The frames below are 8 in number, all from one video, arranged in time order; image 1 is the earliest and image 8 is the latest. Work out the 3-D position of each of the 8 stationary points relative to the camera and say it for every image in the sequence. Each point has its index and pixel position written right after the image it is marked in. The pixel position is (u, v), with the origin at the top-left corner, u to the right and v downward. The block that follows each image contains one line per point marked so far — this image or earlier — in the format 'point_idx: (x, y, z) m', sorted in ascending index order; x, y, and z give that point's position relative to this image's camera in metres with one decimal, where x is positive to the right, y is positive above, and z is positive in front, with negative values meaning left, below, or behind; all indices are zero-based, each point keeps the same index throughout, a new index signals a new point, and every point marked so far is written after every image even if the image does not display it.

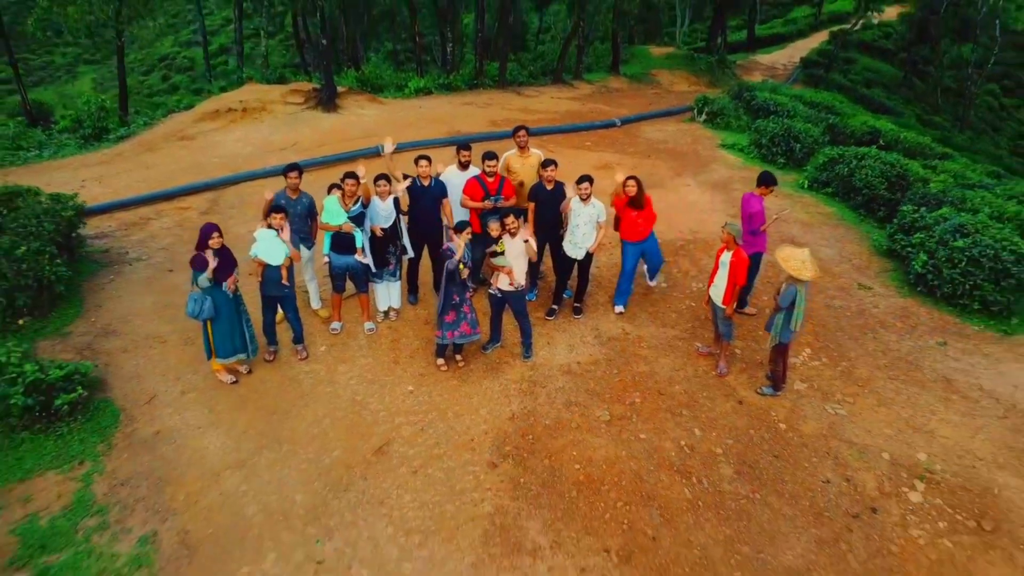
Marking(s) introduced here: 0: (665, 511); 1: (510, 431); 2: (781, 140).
0: (+0.6, -0.9, +3.2) m
1: (0.0, -0.6, +3.6) m
2: (+2.5, +1.4, +7.5) m
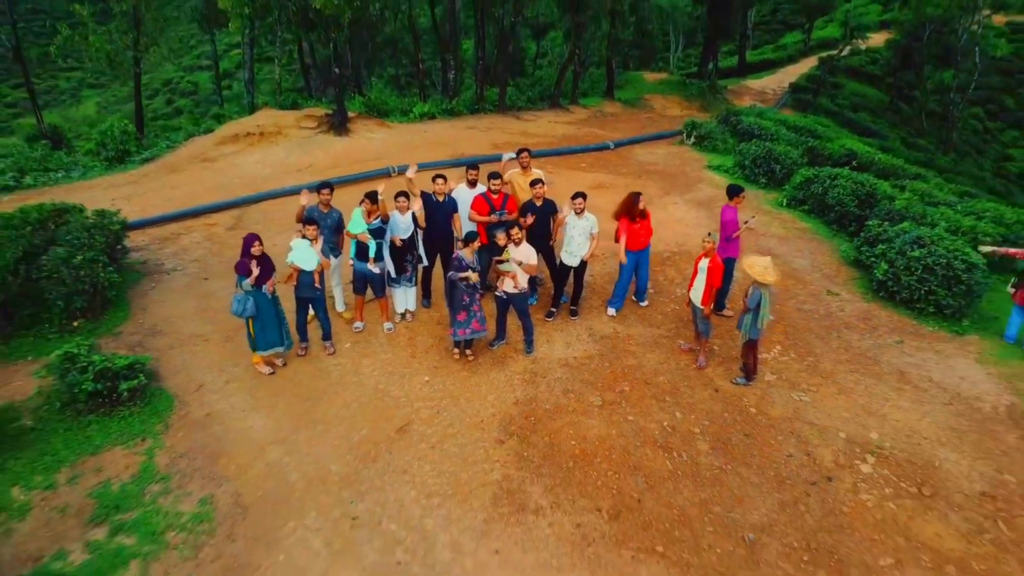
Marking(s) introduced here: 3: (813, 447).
0: (+0.6, -0.9, +3.7) m
1: (0.0, -0.6, +4.1) m
2: (+2.5, +1.3, +8.1) m
3: (+1.5, -0.8, +4.0) m
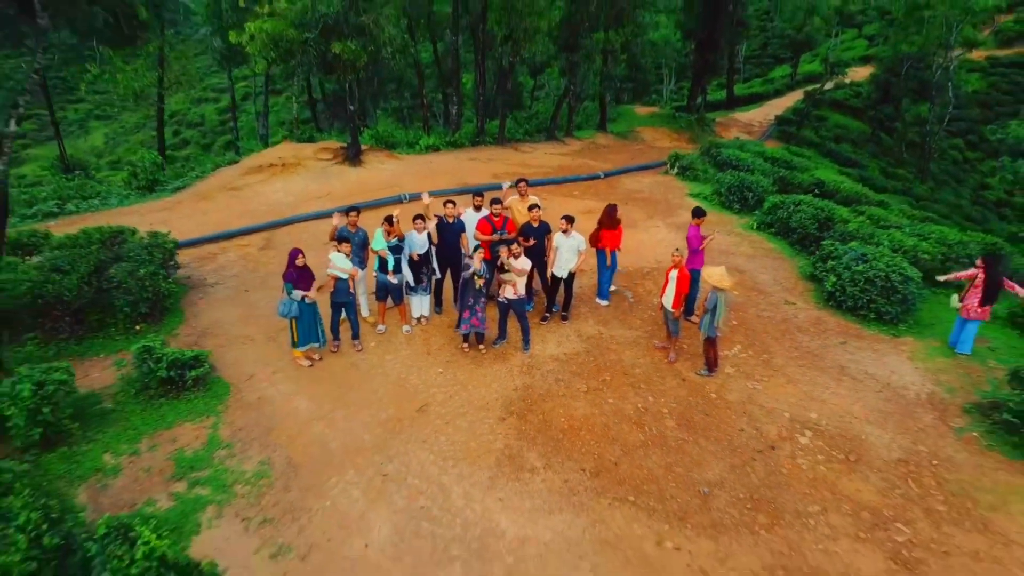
0: (+0.6, -0.9, +4.5) m
1: (0.0, -0.7, +4.9) m
2: (+2.5, +1.1, +9.0) m
3: (+1.5, -0.8, +4.8) m
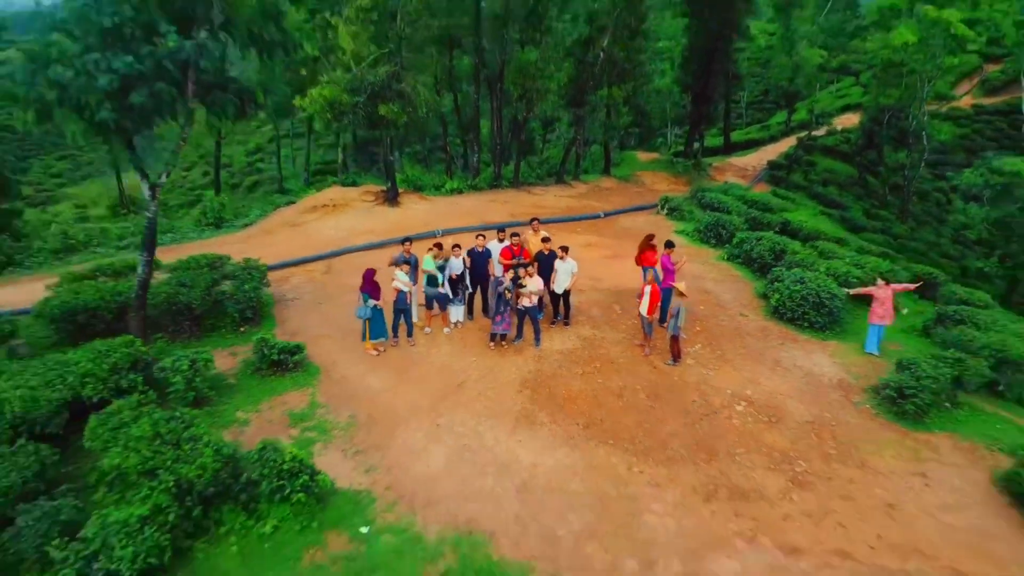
0: (+0.8, -0.9, +6.3) m
1: (+0.1, -0.7, +6.7) m
2: (+2.7, +0.8, +10.8) m
3: (+1.6, -0.9, +6.5) m
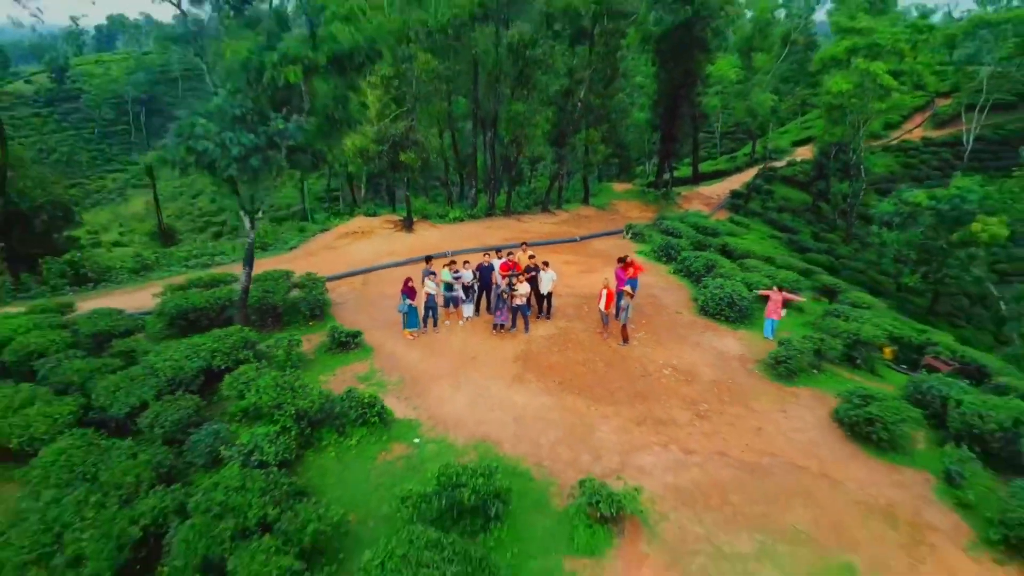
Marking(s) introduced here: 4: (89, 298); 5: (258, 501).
0: (+0.7, -0.9, +9.1) m
1: (+0.1, -0.8, +9.5) m
2: (+2.6, +0.7, +13.7) m
3: (+1.6, -0.9, +9.4) m
4: (-6.3, -0.2, +12.1) m
5: (-2.1, -1.8, +7.0) m
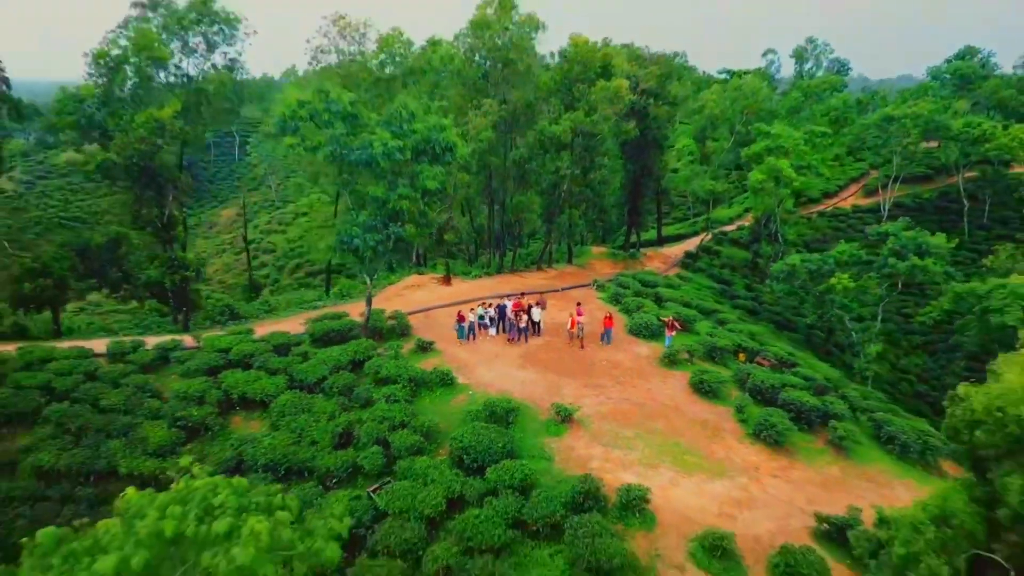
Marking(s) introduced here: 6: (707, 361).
0: (+0.8, -1.5, +16.5) m
1: (+0.2, -1.4, +16.9) m
2: (+2.7, -0.2, +21.2) m
3: (+1.7, -1.5, +16.8) m
4: (-6.1, -1.0, +19.5) m
5: (-2.0, -2.2, +14.3) m
6: (+4.1, -1.6, +17.1) m
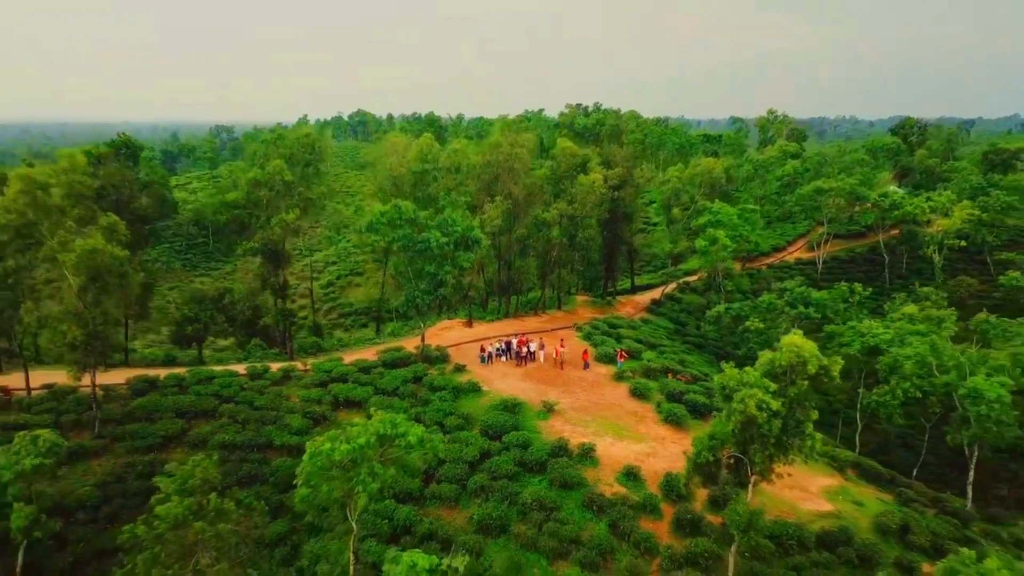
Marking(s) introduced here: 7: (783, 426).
0: (+1.0, -2.9, +25.6) m
1: (+0.4, -2.7, +26.0) m
2: (+2.9, -1.7, +30.3) m
3: (+1.8, -2.8, +25.9) m
4: (-6.0, -2.4, +28.6) m
5: (-1.9, -3.5, +23.4) m
6: (+4.3, -2.9, +26.2) m
7: (+5.2, -2.6, +15.6) m
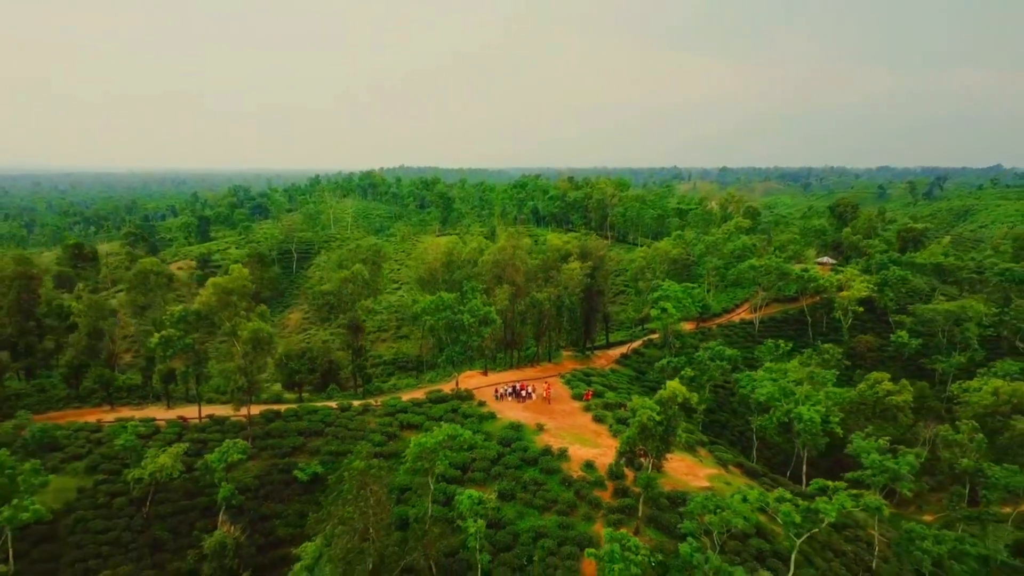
0: (+1.2, -5.9, +38.9) m
1: (+0.6, -5.8, +39.3) m
2: (+3.0, -5.0, +43.7) m
3: (+2.0, -5.8, +39.2) m
4: (-5.8, -5.6, +41.9) m
5: (-1.7, -6.4, +36.6) m
6: (+4.5, -5.9, +39.5) m
7: (+5.4, -5.1, +28.9) m
